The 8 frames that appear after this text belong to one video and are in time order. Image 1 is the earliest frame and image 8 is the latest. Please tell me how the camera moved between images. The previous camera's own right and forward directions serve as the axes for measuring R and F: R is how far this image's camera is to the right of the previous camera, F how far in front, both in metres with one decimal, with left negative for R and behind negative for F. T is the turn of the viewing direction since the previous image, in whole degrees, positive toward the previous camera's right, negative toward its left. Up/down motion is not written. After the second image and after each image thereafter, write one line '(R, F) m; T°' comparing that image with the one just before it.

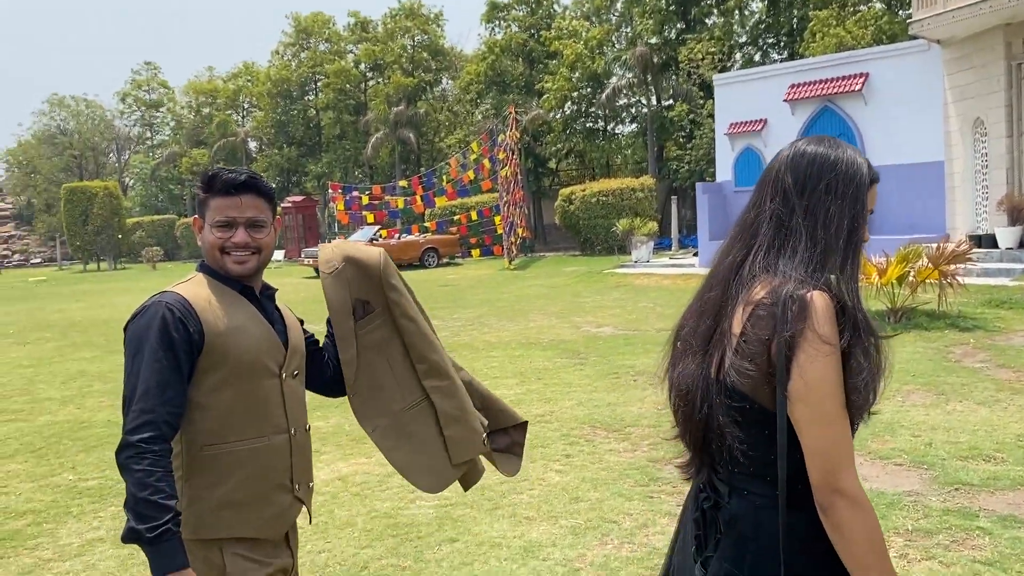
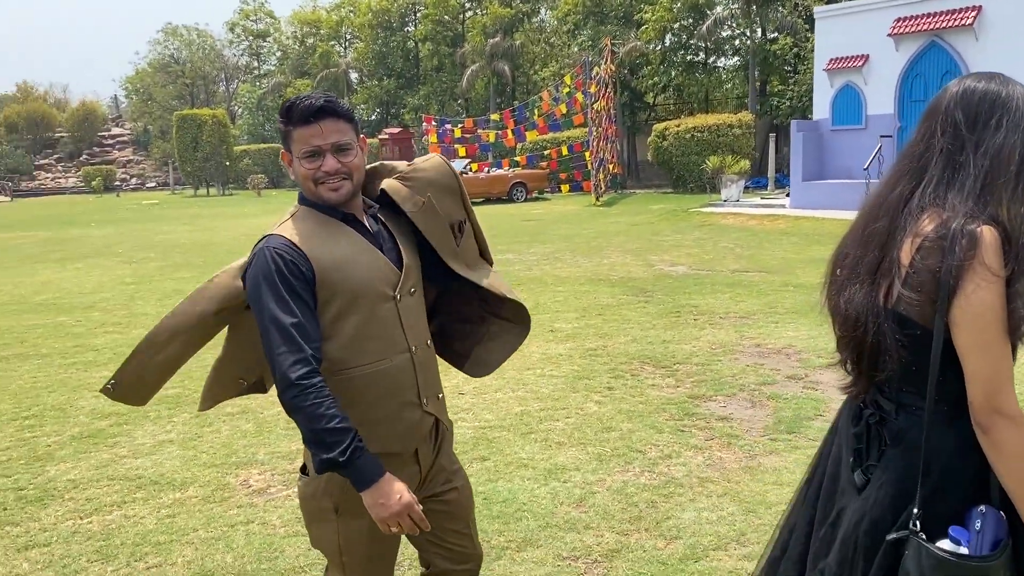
(+0.3, -0.1) m; -6°
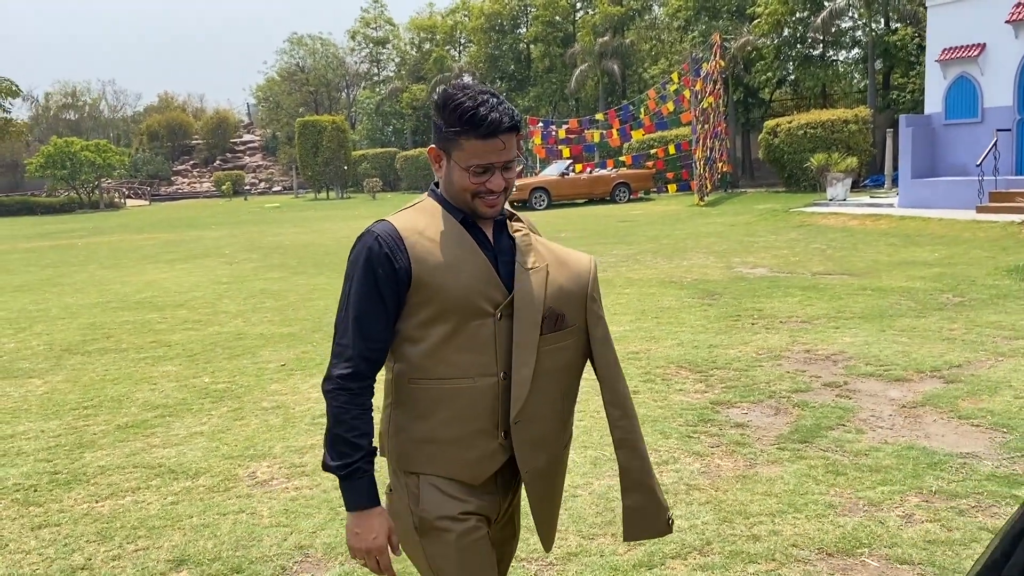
(+0.5, 0.0) m; -8°
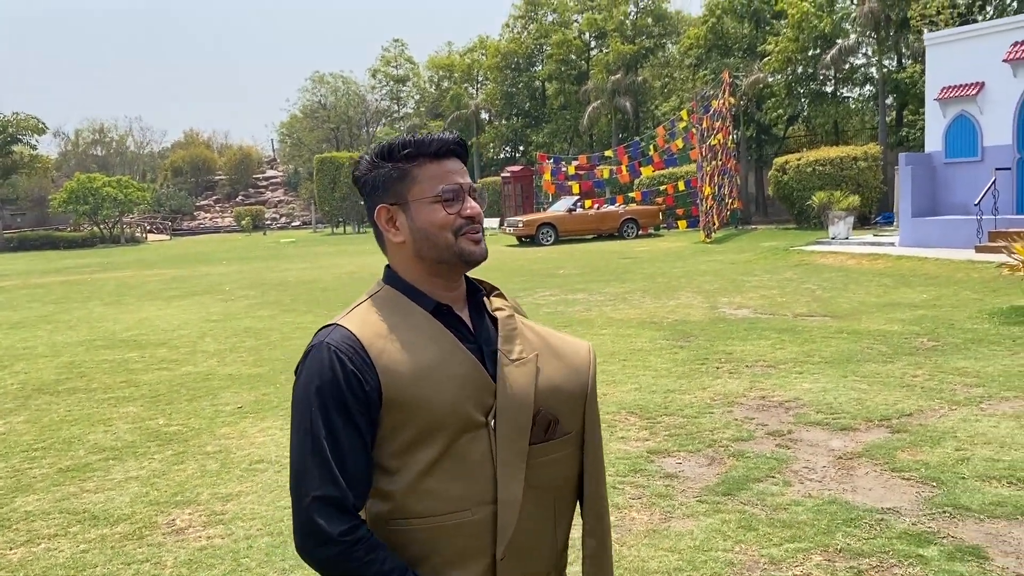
(+0.5, 0.0) m; -2°
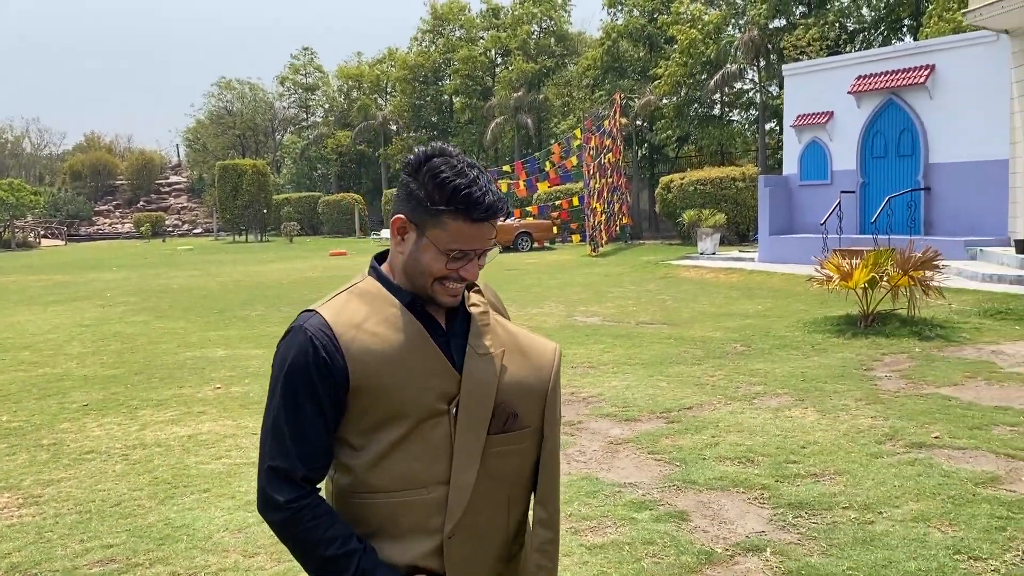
(+0.6, -0.5) m; +5°
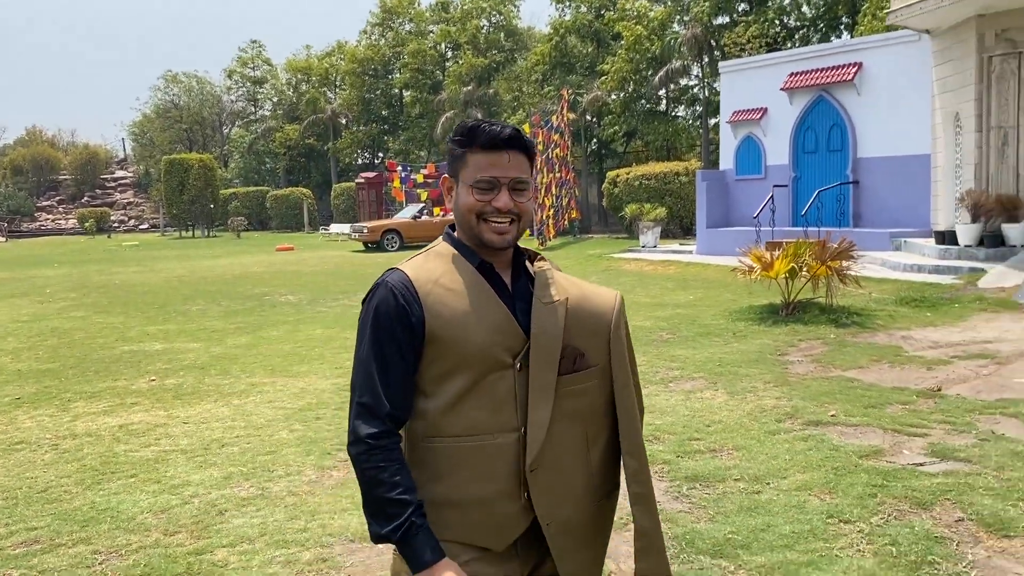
(+0.2, -0.2) m; +3°
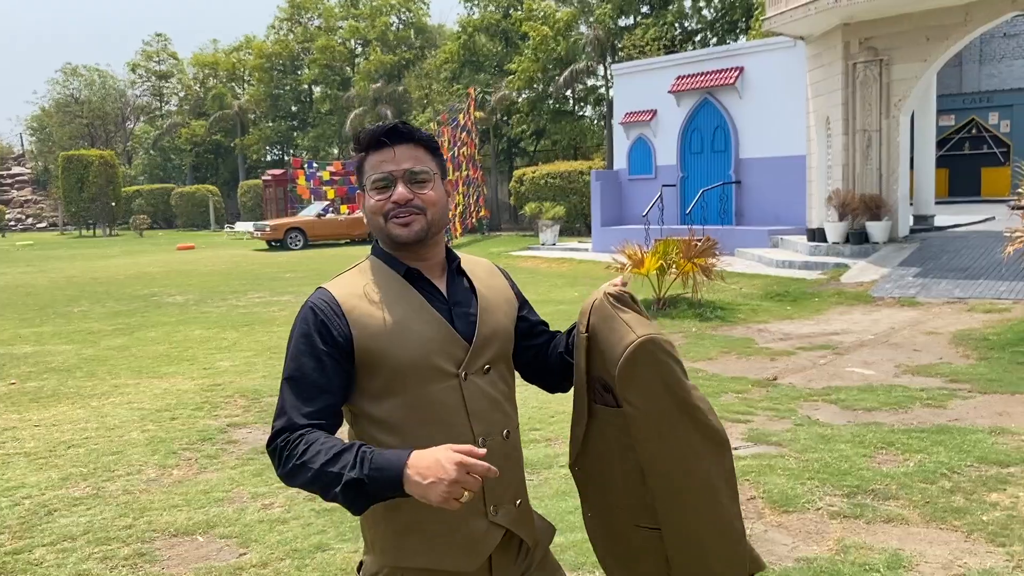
(+0.4, -0.2) m; +5°
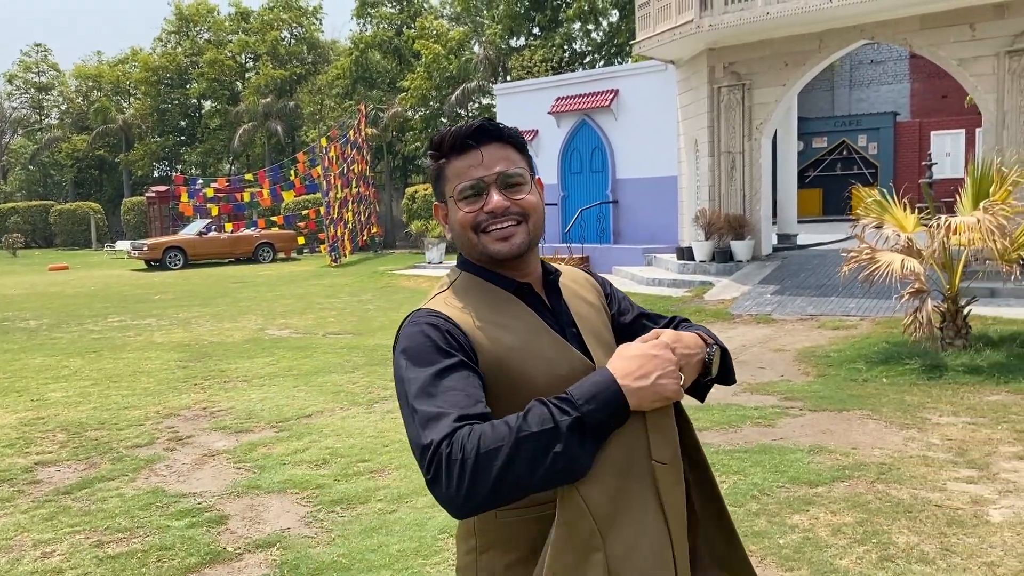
(+0.5, +0.1) m; +6°
